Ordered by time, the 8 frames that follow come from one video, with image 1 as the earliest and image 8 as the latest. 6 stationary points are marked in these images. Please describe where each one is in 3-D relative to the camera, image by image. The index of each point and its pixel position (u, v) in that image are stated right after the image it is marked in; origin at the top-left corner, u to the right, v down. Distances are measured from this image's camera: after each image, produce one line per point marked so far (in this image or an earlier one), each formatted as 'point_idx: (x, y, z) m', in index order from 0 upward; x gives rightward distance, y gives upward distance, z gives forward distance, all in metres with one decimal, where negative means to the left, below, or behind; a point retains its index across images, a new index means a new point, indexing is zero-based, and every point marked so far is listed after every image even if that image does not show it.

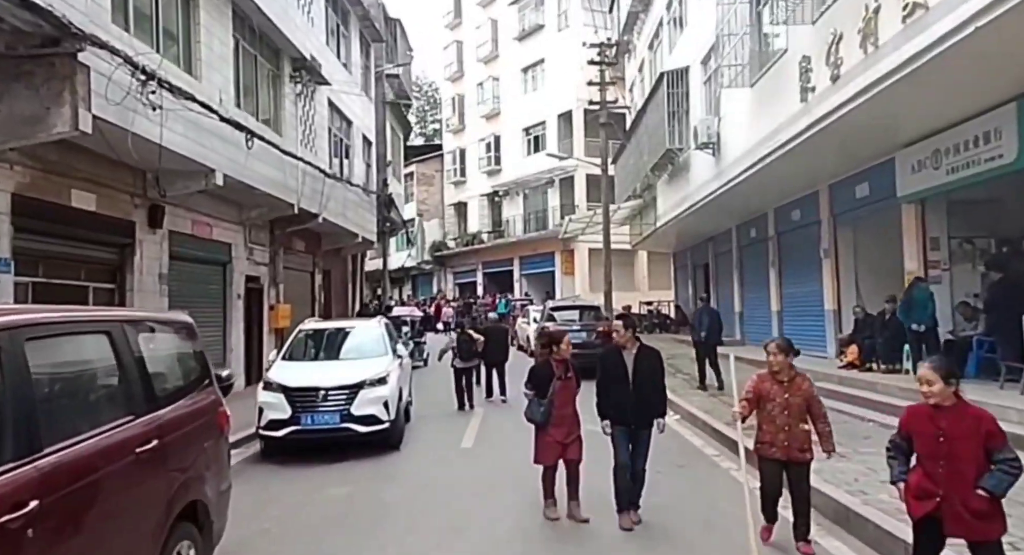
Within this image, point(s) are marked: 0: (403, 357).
0: (-1.9, -1.3, +12.3) m
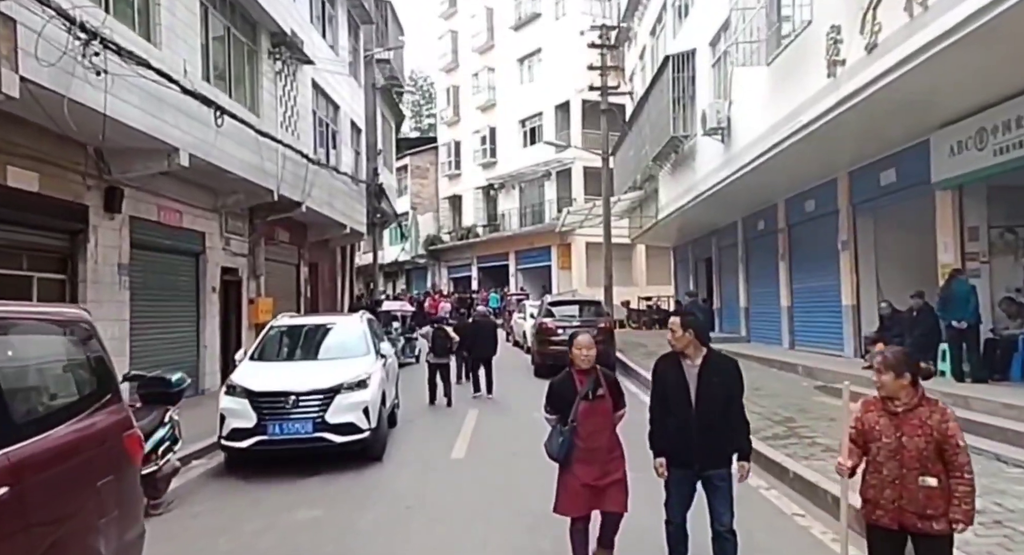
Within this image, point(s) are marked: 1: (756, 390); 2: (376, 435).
0: (-1.9, -1.2, +11.1) m
1: (+4.4, -2.1, +13.2) m
2: (-1.7, -2.0, +9.1) m
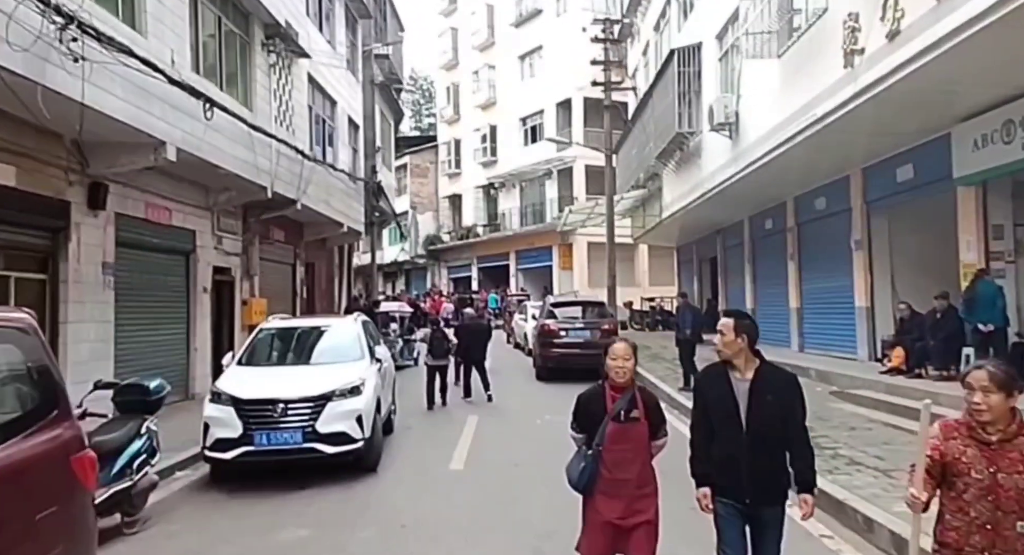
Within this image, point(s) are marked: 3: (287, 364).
0: (-1.9, -1.2, +10.6) m
1: (+4.5, -2.1, +12.6) m
2: (-1.7, -2.0, +8.6) m
3: (-2.9, -1.1, +9.7) m
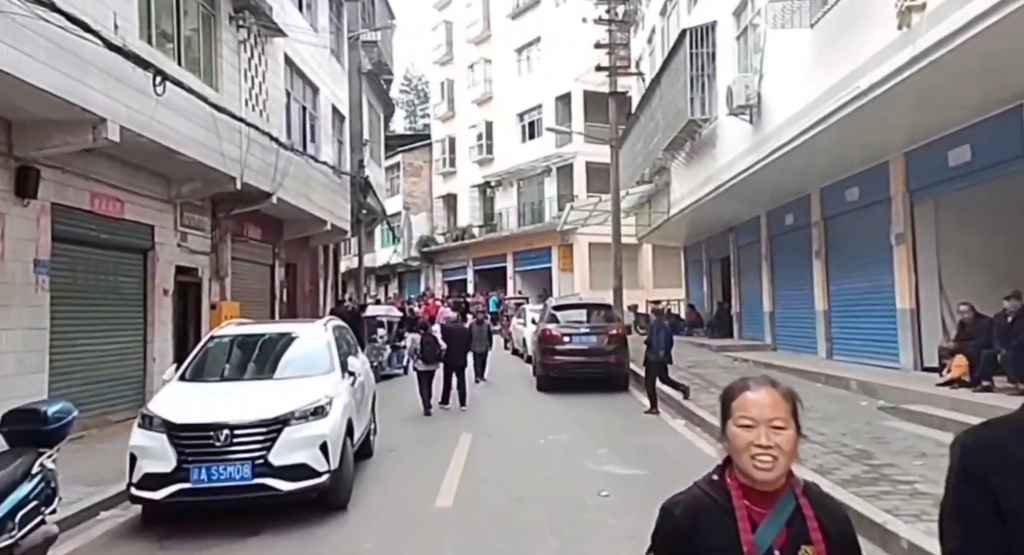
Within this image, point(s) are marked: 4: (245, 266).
0: (-1.9, -1.2, +9.1) m
1: (+4.4, -2.0, +11.1) m
2: (-1.7, -2.0, +7.0) m
3: (-2.9, -1.1, +8.1) m
4: (-6.3, +0.3, +17.2) m
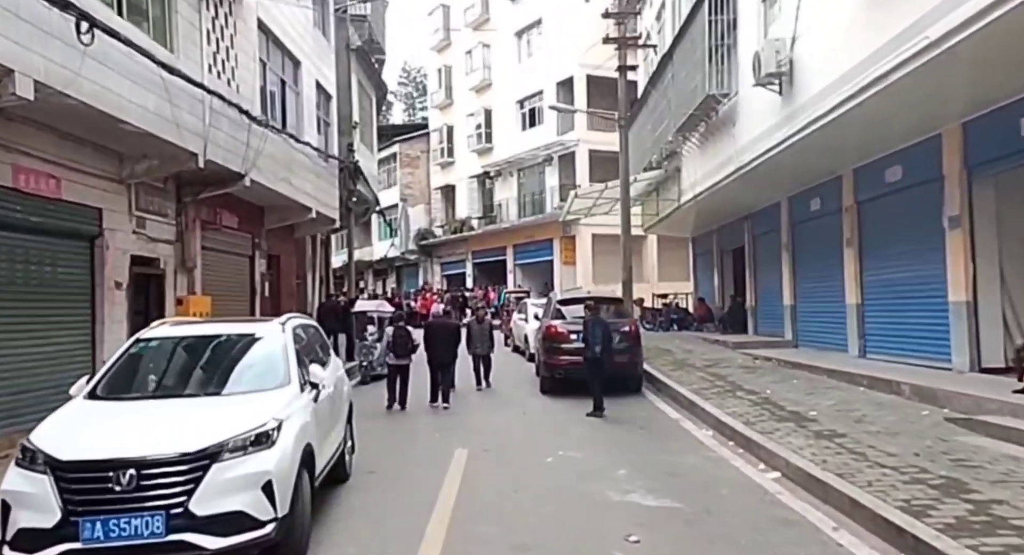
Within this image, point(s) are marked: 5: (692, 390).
0: (-1.9, -1.1, +7.4) m
1: (+4.5, -1.9, +9.4) m
2: (-1.7, -1.9, +5.3) m
3: (-2.9, -1.0, +6.4) m
4: (-6.3, +0.4, +15.5) m
5: (+3.3, -2.1, +13.3) m
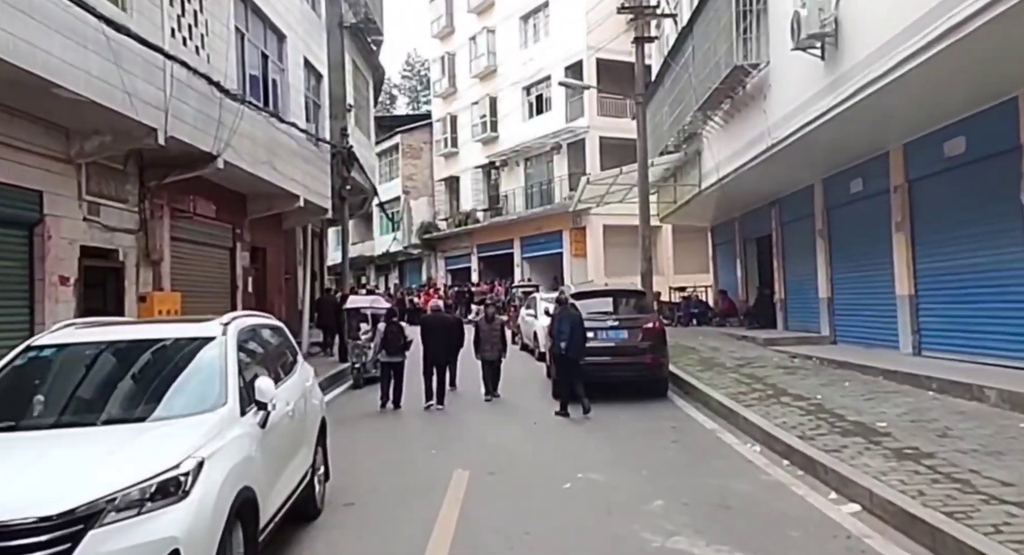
0: (-1.8, -1.0, +5.8) m
1: (+4.6, -1.7, +7.8) m
2: (-1.6, -1.8, +3.7) m
3: (-2.8, -0.9, +4.8) m
4: (-6.2, +0.5, +14.0) m
5: (+3.5, -1.9, +11.7) m
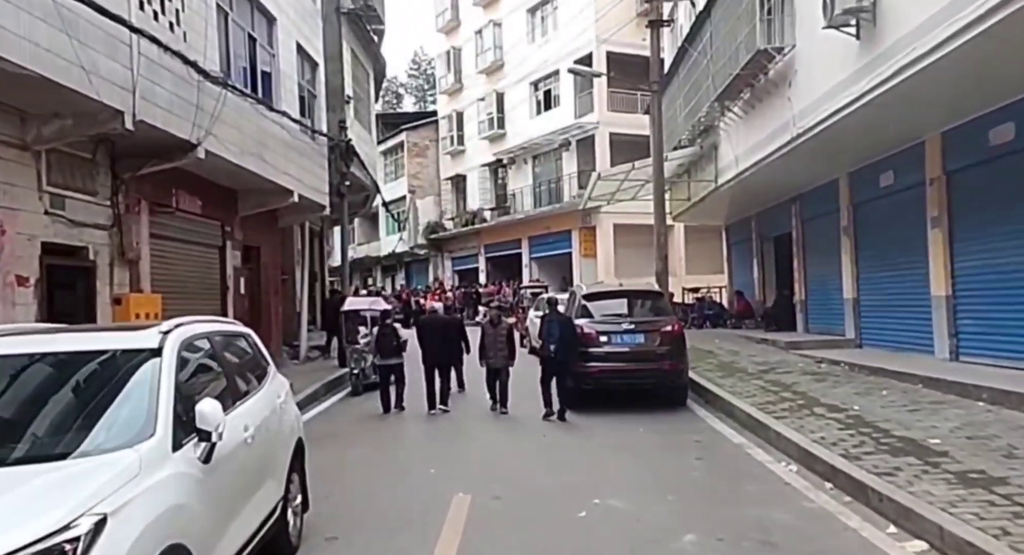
0: (-1.8, -0.9, +4.9) m
1: (+4.6, -1.7, +6.8) m
2: (-1.6, -1.8, +2.8) m
3: (-2.8, -0.9, +3.9) m
4: (-6.0, +0.5, +13.1) m
5: (+3.6, -1.9, +10.7) m
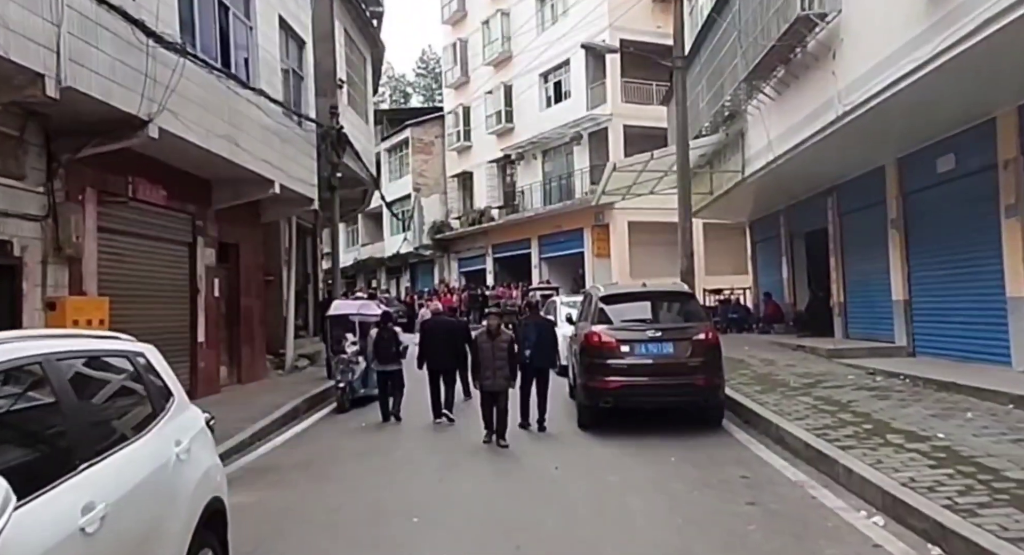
0: (-1.8, -0.9, +3.2) m
1: (+4.7, -1.7, +5.0) m
2: (-1.6, -1.7, +1.1) m
3: (-2.8, -0.8, +2.2) m
4: (-5.9, +0.5, +11.4) m
5: (+3.6, -1.8, +8.9) m
